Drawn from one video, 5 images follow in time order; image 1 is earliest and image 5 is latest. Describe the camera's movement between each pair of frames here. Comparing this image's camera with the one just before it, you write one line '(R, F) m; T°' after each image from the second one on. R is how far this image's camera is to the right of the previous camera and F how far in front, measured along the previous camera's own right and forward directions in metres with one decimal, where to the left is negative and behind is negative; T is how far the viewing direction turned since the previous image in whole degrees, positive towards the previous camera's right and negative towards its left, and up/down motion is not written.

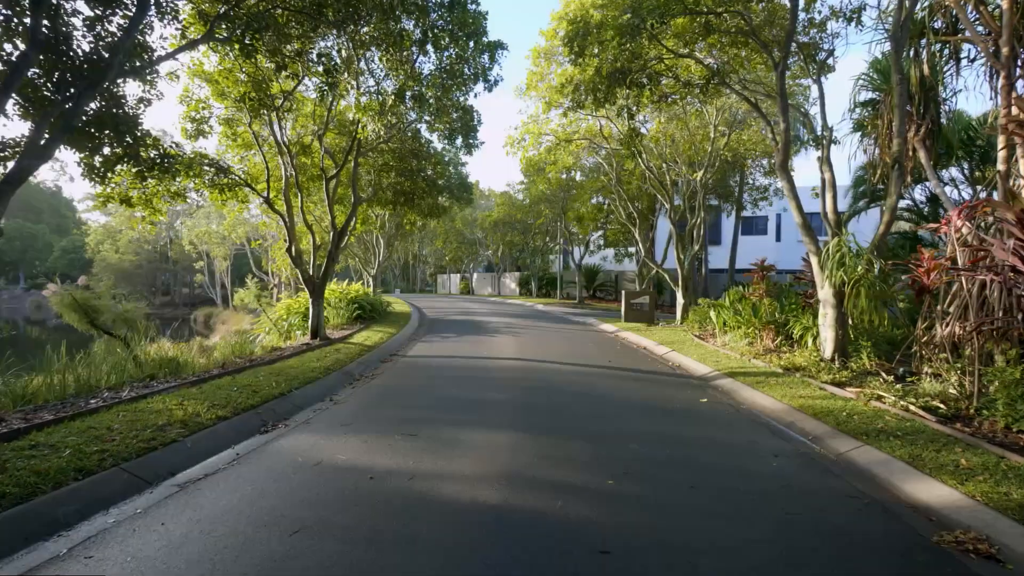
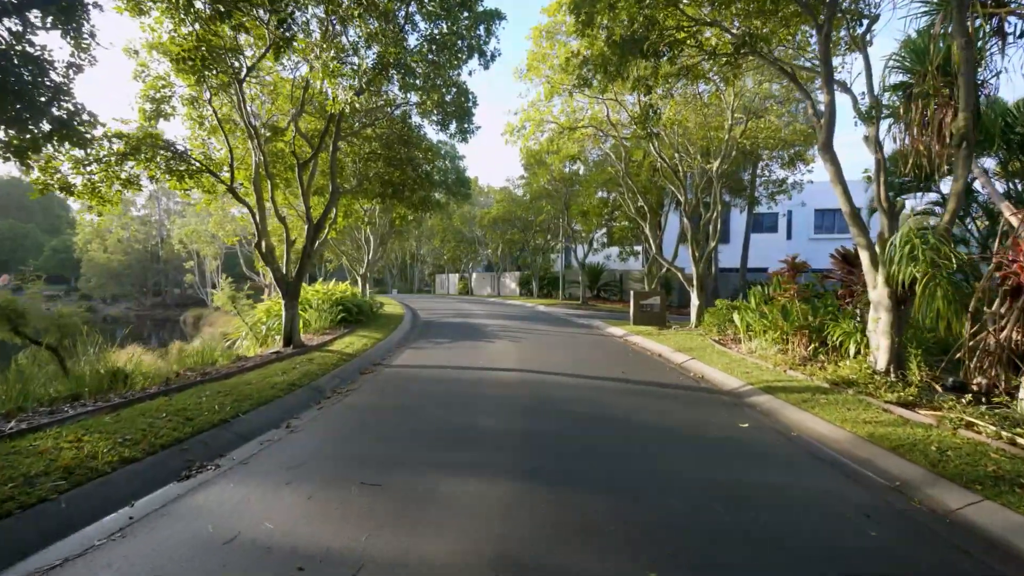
(0.0, +1.7) m; 0°
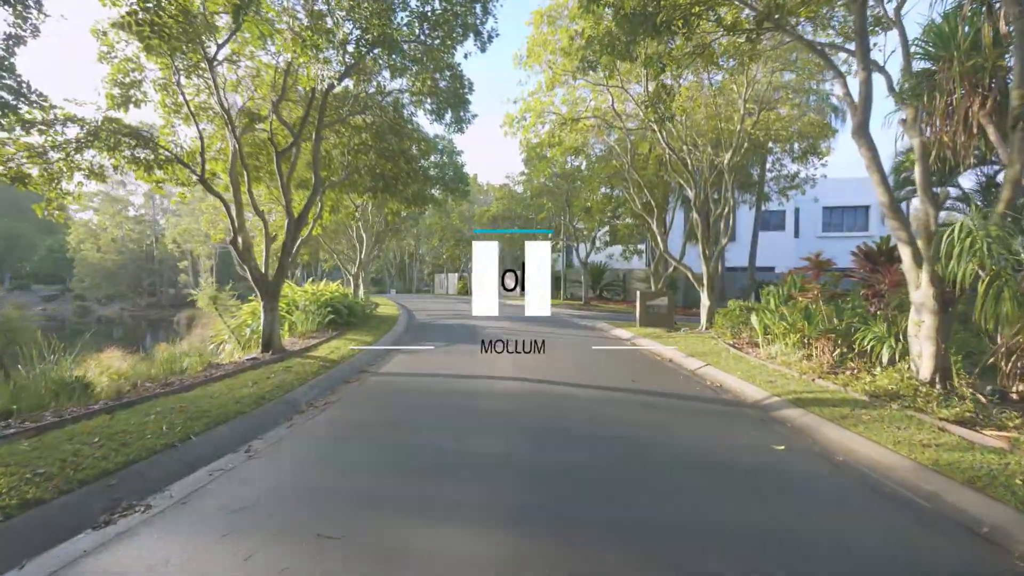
(0.0, +1.1) m; 0°
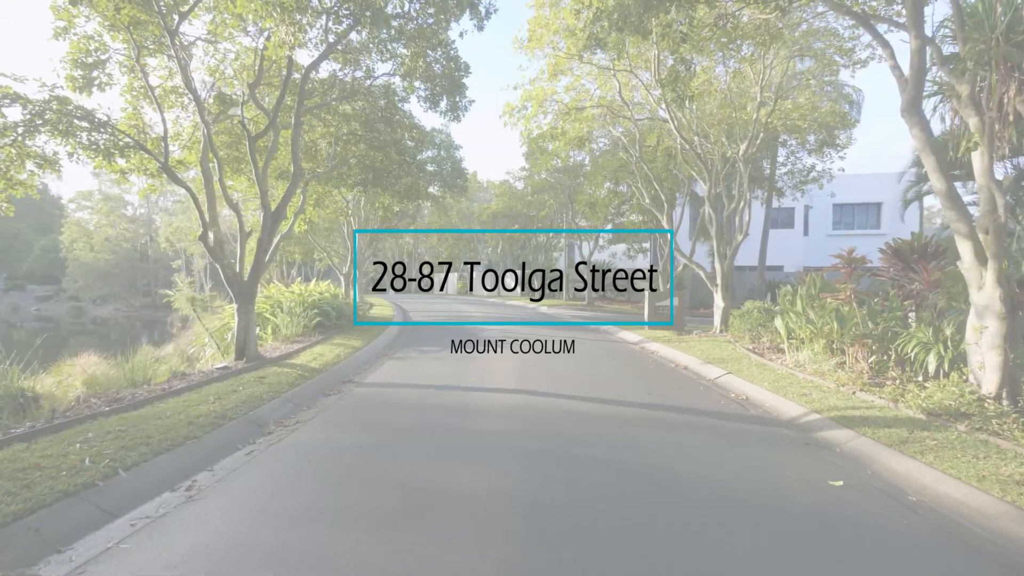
(0.0, +1.2) m; 0°
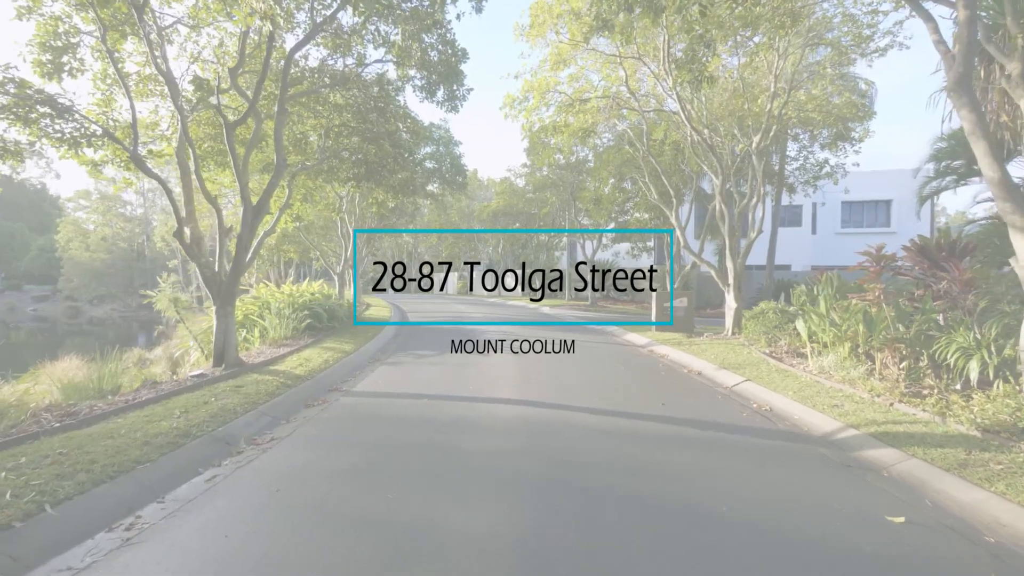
(0.0, +0.8) m; 0°
